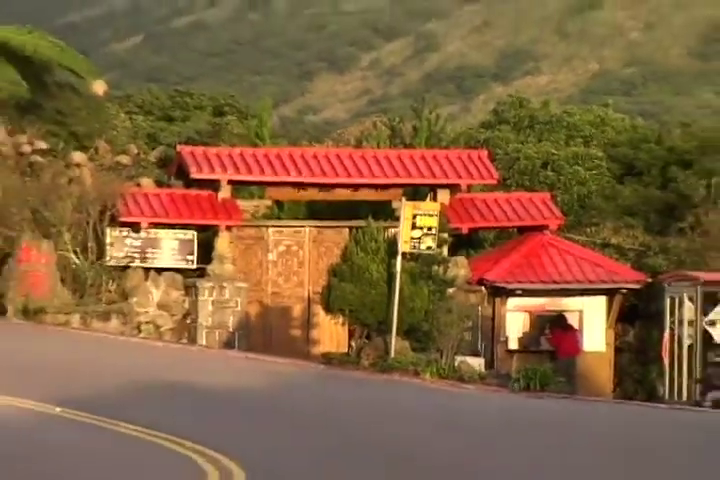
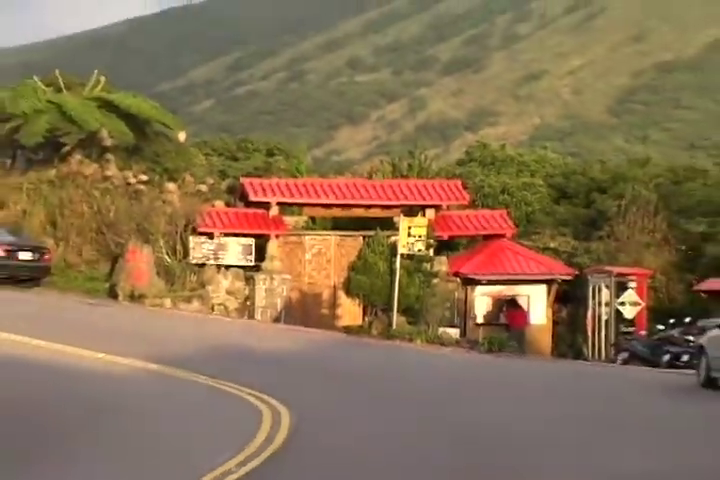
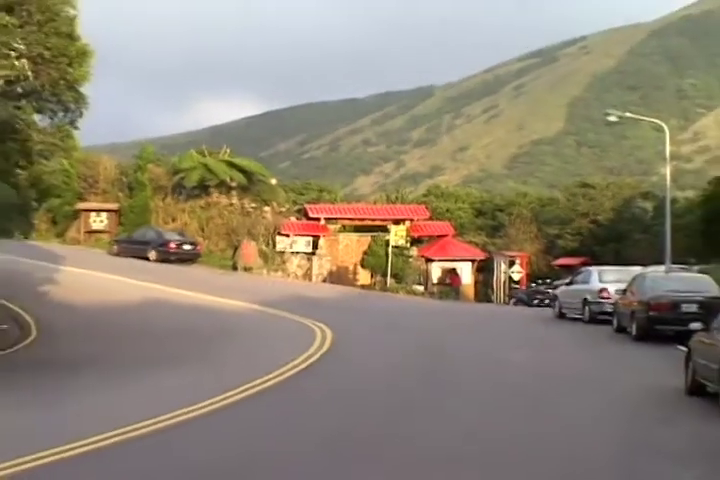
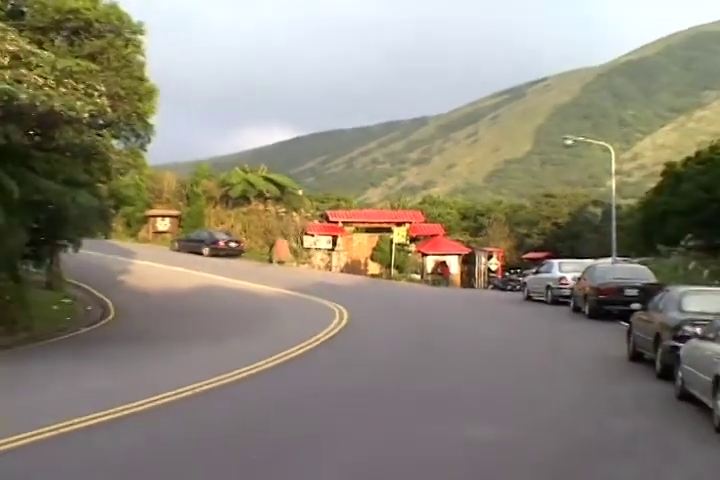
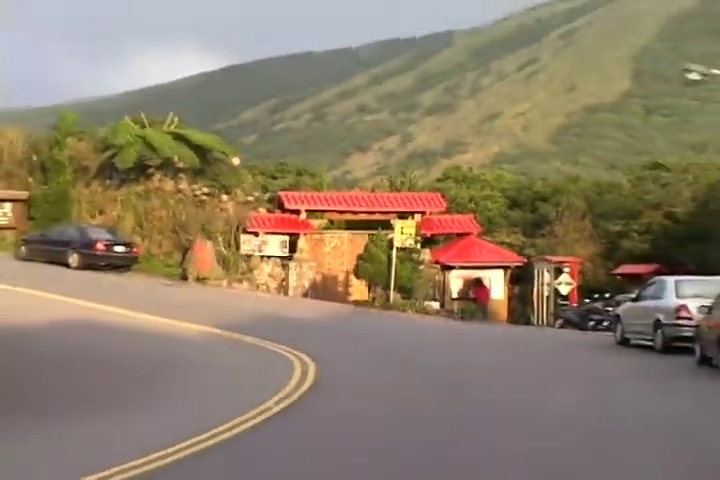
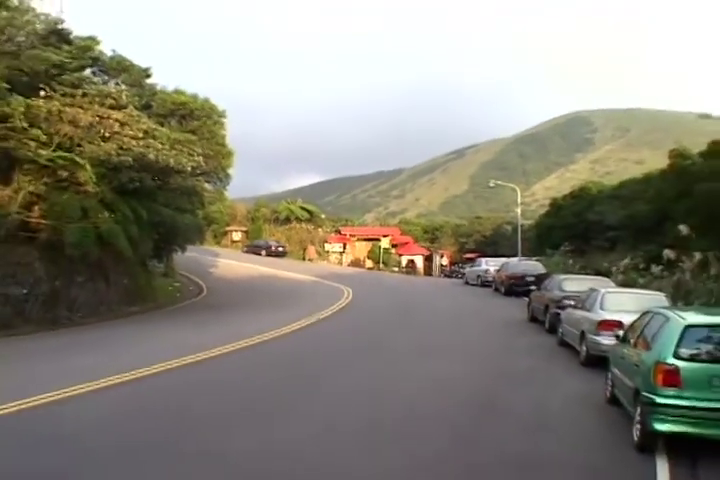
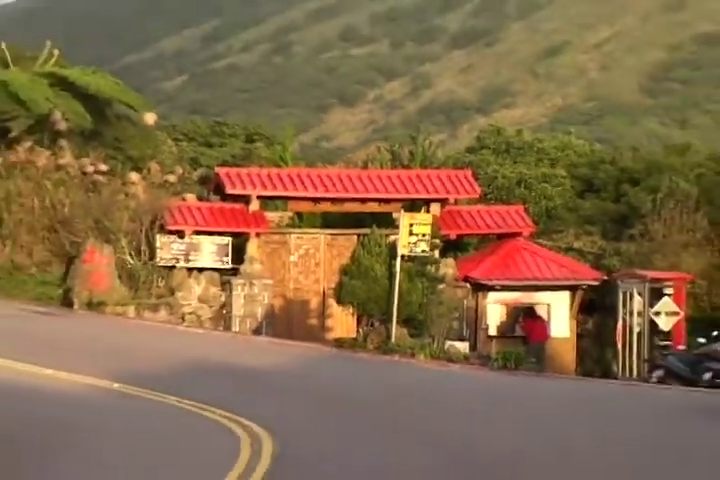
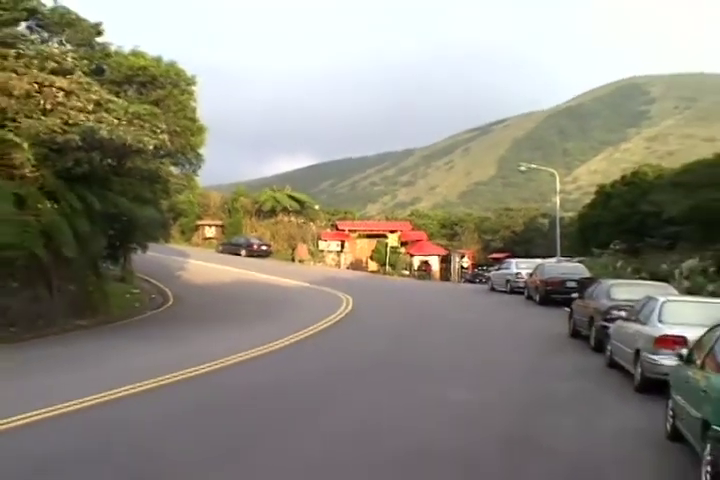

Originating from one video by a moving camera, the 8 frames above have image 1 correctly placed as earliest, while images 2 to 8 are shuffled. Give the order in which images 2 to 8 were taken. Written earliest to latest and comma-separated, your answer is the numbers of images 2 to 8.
7, 2, 5, 3, 4, 8, 6
